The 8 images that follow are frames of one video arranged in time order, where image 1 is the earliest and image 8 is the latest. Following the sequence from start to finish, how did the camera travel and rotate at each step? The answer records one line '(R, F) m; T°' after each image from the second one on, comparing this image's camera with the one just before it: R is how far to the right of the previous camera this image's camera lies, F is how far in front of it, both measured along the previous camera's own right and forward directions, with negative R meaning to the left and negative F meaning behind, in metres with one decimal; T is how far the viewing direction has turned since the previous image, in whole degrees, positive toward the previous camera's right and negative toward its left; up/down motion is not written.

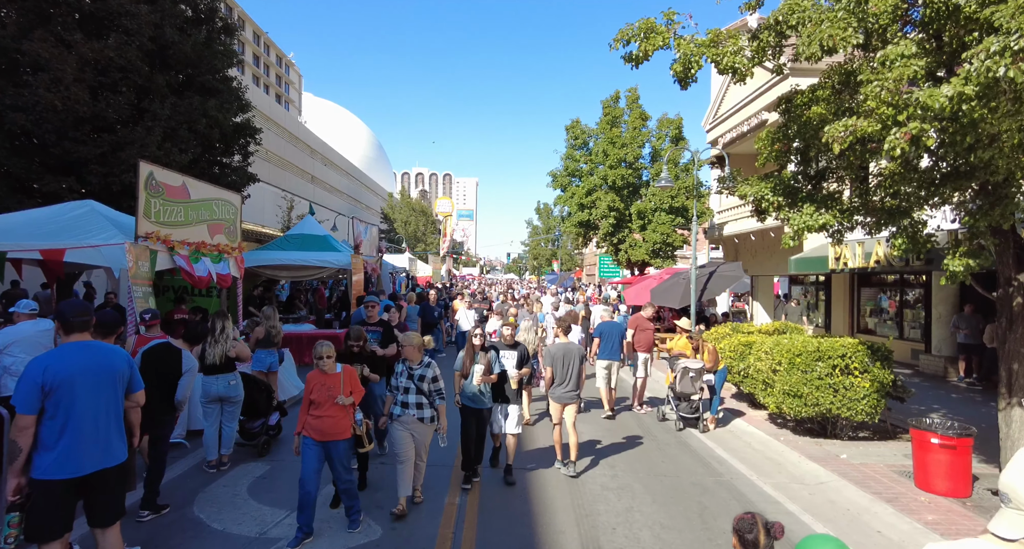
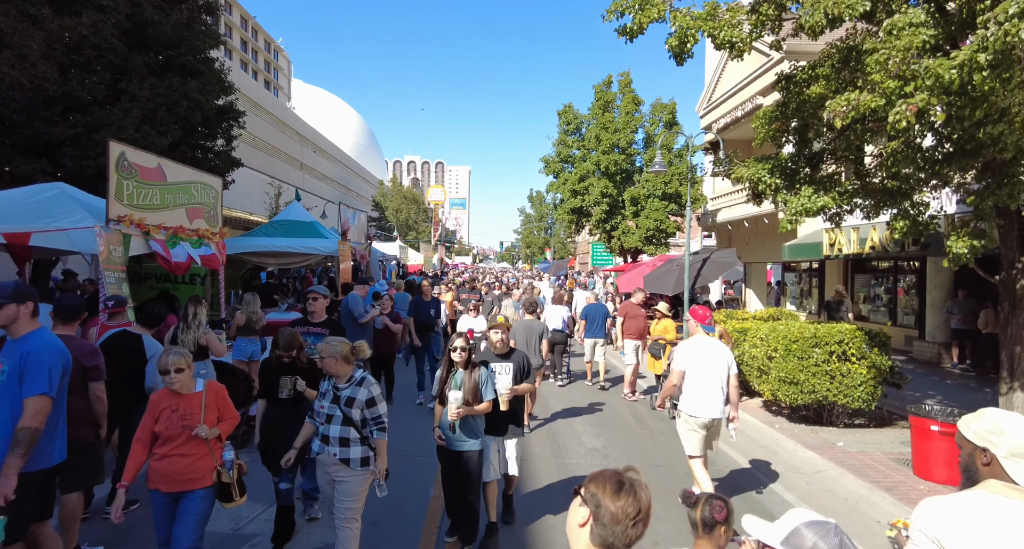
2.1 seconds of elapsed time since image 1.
(0.0, +0.2) m; +1°
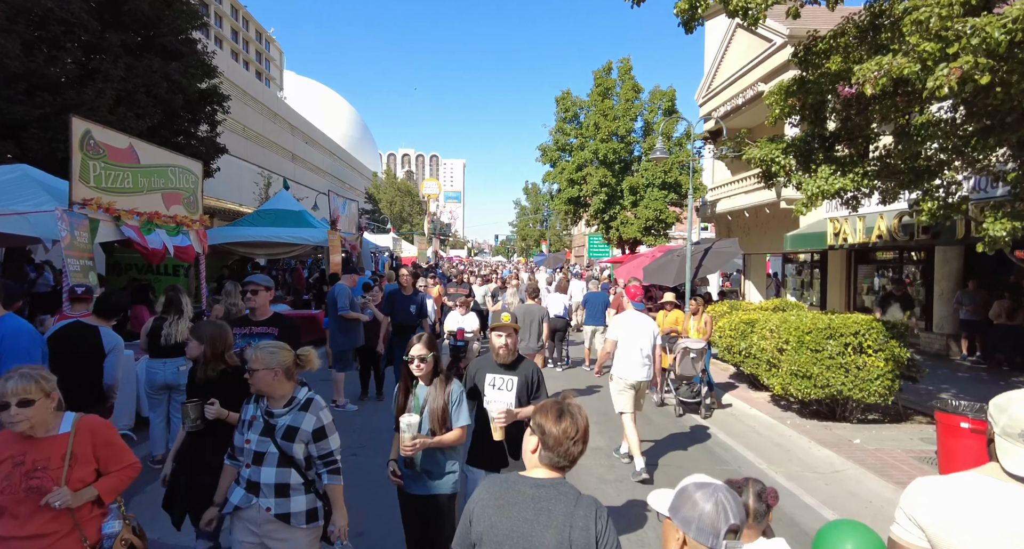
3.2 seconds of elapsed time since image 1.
(0.0, +0.5) m; +1°
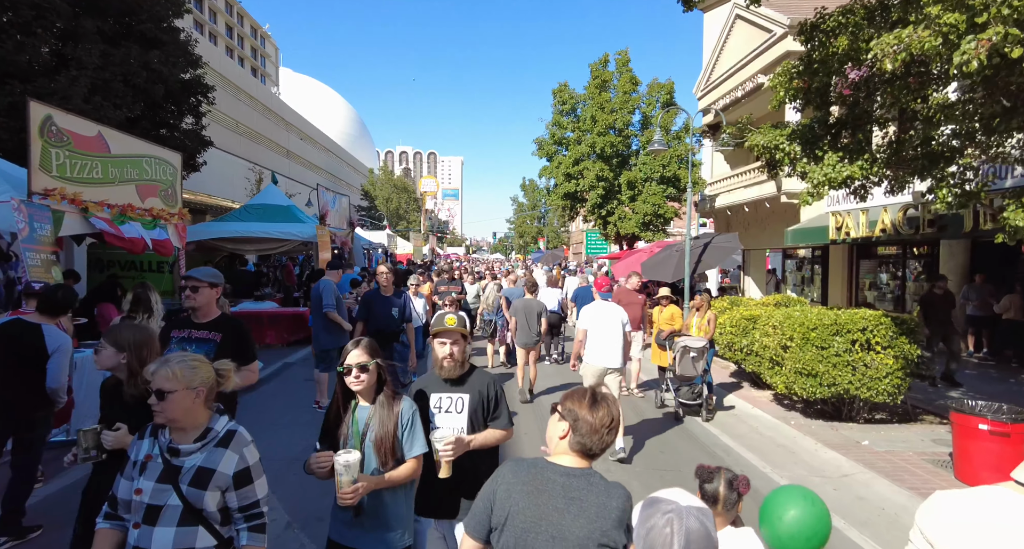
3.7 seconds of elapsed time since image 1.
(+0.1, +0.4) m; 0°
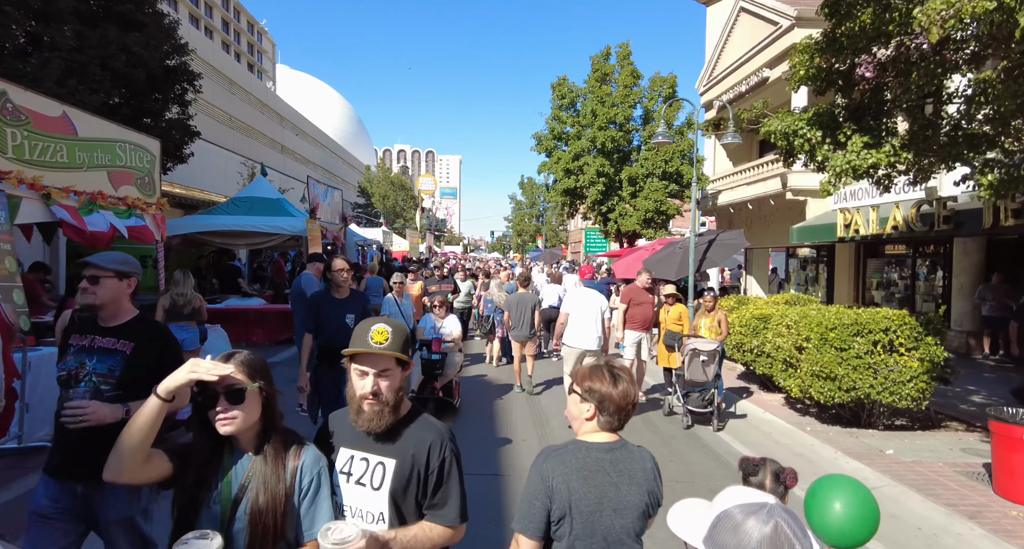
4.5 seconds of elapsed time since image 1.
(0.0, +0.5) m; 0°
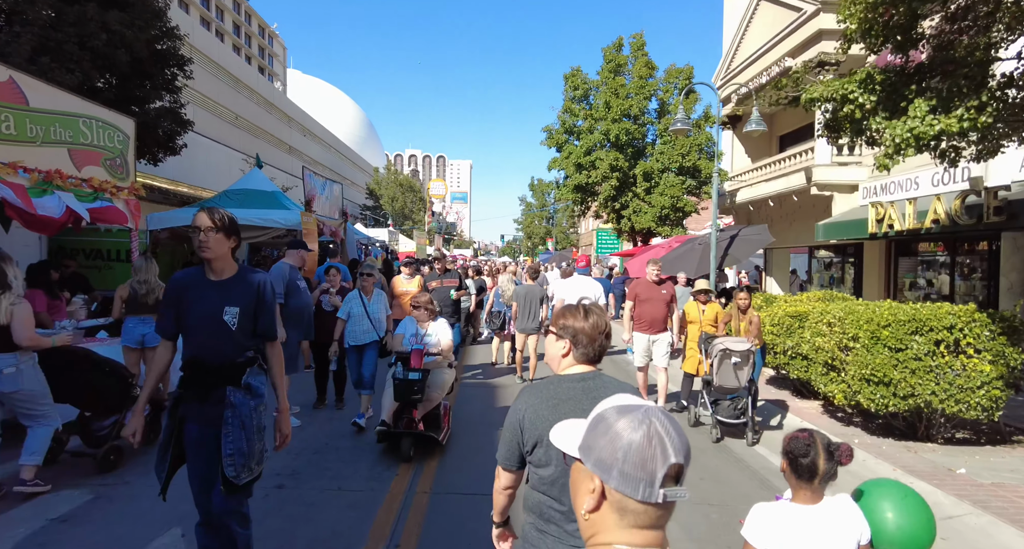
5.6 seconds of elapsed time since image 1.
(+0.1, +0.8) m; -1°
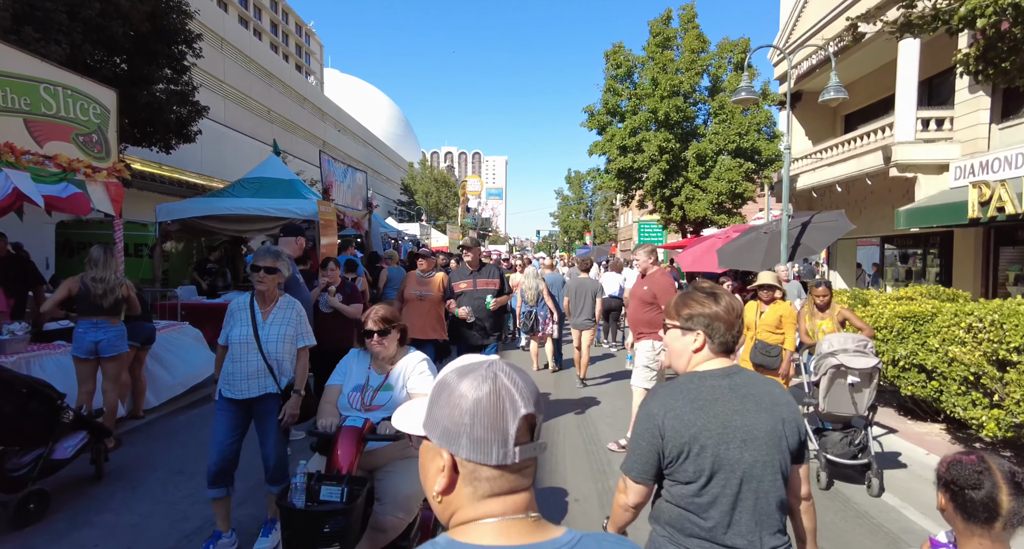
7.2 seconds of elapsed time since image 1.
(-0.1, +1.3) m; -4°
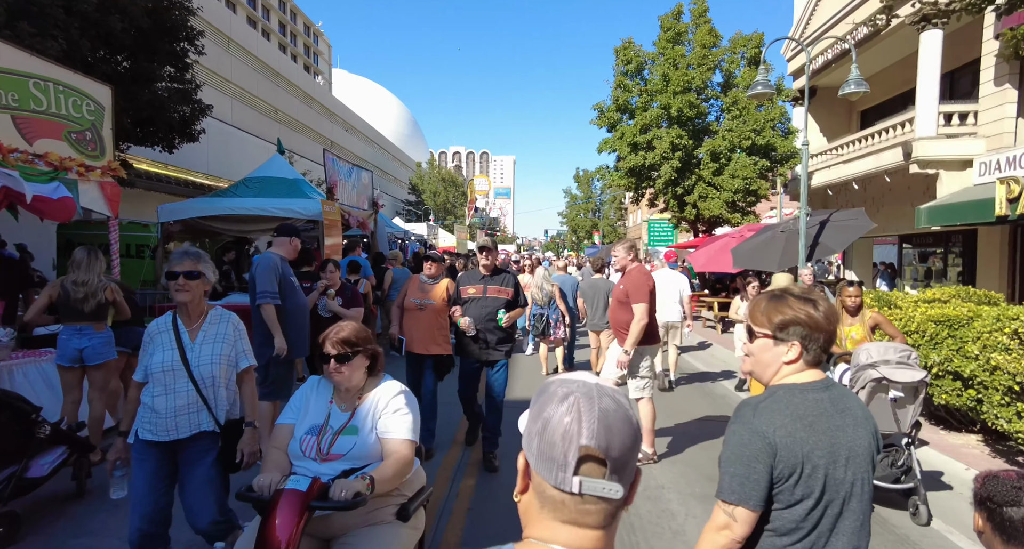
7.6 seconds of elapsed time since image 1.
(0.0, +0.3) m; -1°
